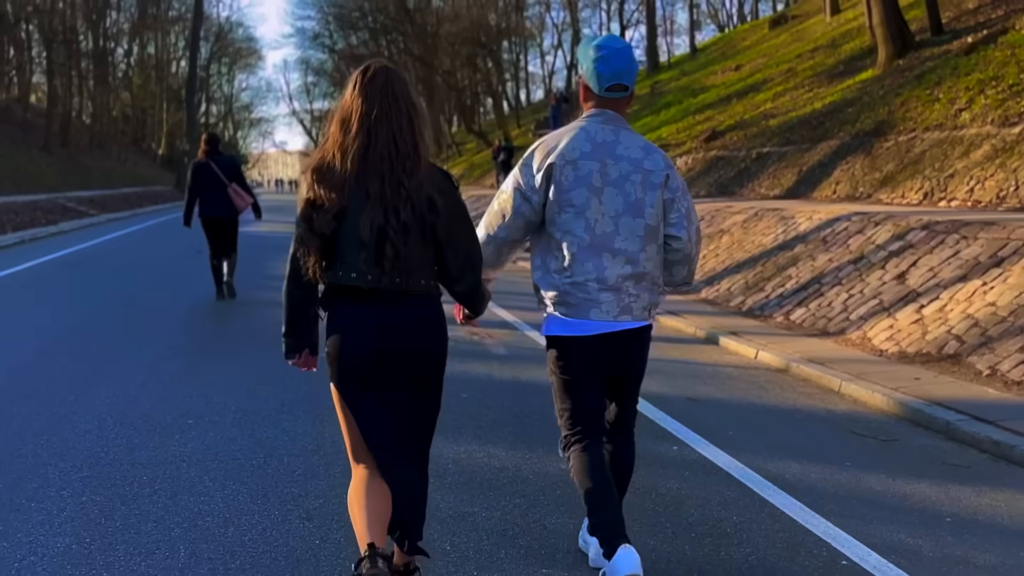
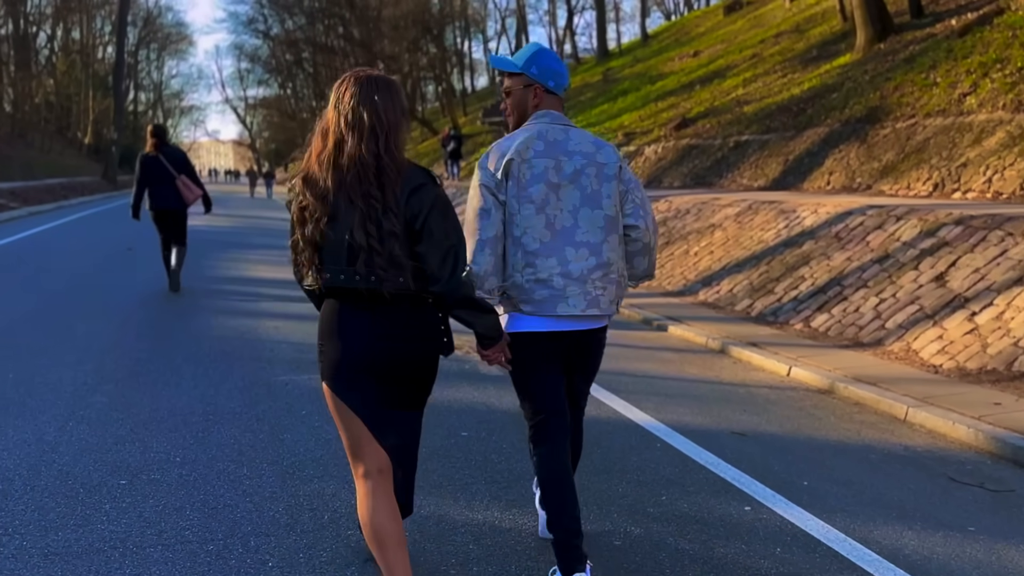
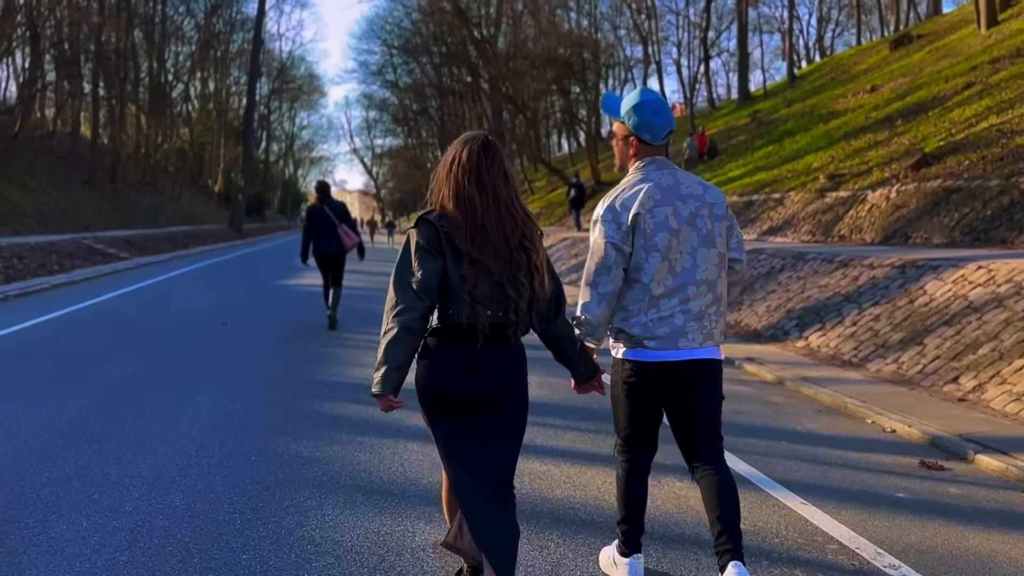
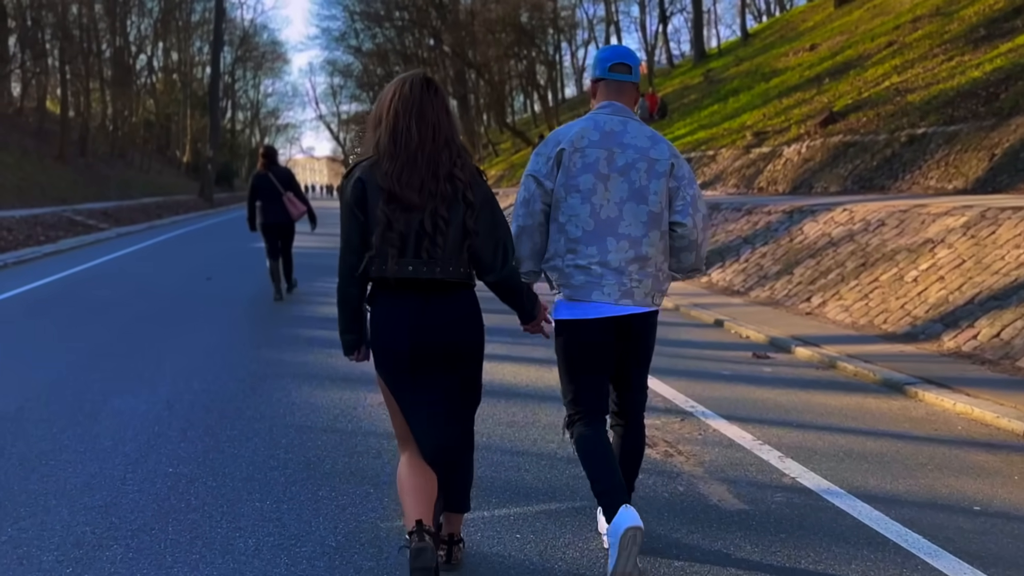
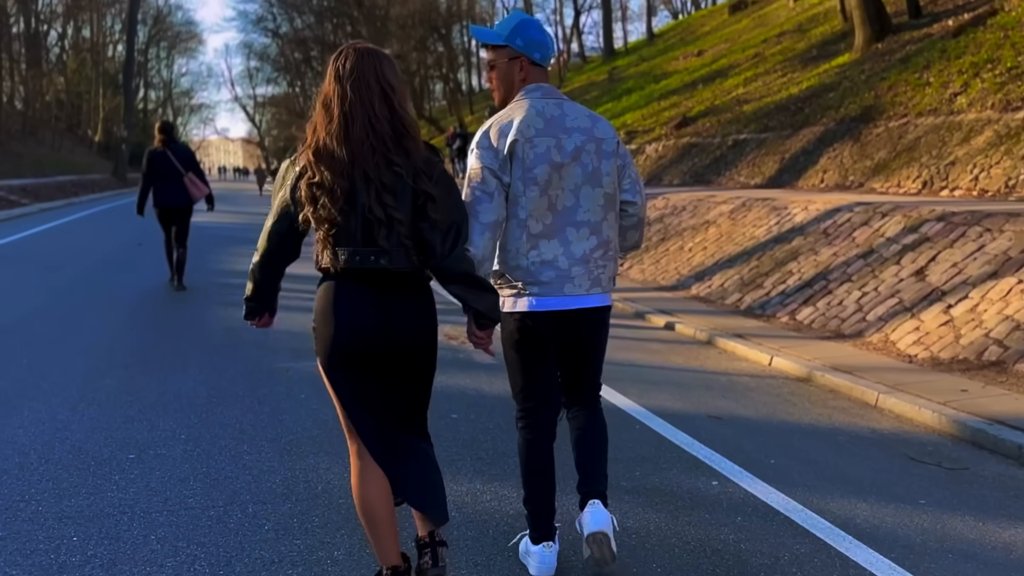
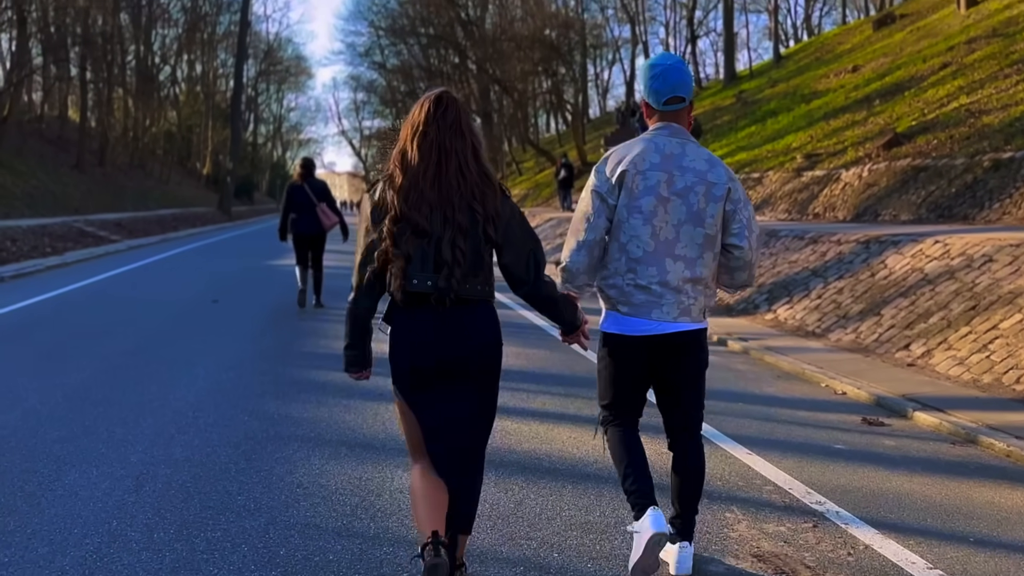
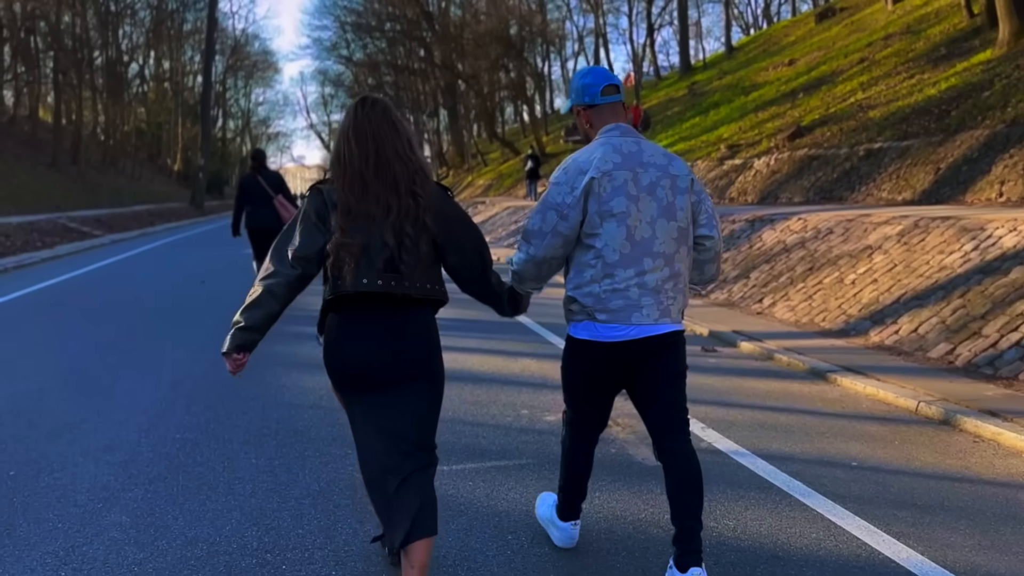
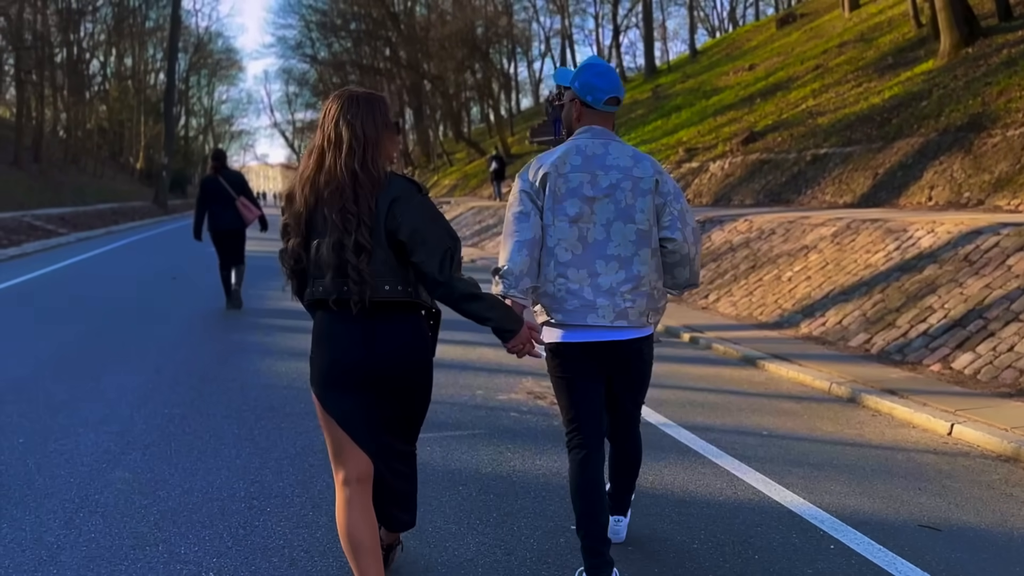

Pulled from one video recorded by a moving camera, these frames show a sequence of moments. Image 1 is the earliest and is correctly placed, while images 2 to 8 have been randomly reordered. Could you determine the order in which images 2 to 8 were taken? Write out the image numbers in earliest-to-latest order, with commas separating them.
5, 2, 8, 7, 4, 6, 3
